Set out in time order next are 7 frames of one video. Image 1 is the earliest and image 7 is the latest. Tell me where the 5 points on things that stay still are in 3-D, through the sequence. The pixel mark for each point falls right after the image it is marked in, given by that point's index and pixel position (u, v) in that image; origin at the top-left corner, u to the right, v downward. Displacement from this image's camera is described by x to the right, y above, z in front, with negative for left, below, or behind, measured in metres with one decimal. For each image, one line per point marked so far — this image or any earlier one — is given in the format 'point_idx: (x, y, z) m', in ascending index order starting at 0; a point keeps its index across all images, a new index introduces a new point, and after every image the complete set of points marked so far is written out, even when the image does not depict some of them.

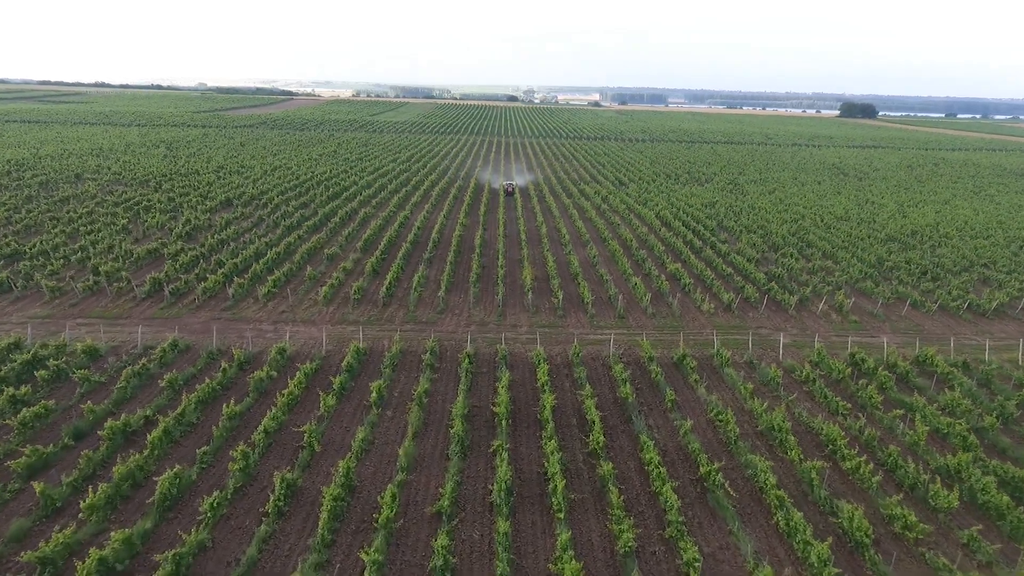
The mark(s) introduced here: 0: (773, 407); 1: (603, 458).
0: (+33.6, -15.4, +19.3) m
1: (+9.9, -18.5, +16.2) m
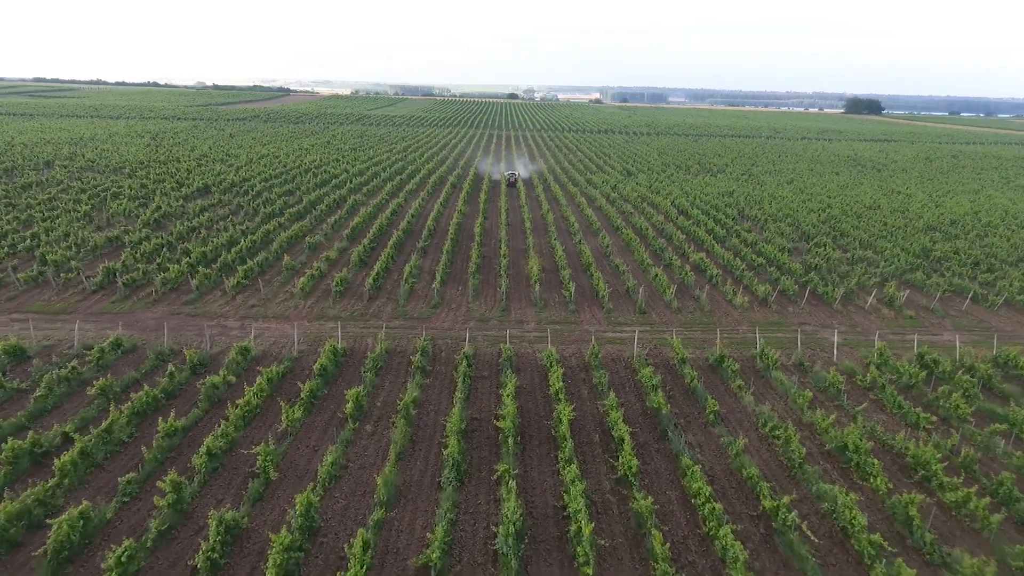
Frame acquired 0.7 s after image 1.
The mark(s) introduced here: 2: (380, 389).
0: (+34.4, -13.9, +15.8) m
1: (+10.7, -17.0, +12.8) m
2: (-14.8, -11.4, +16.8) m
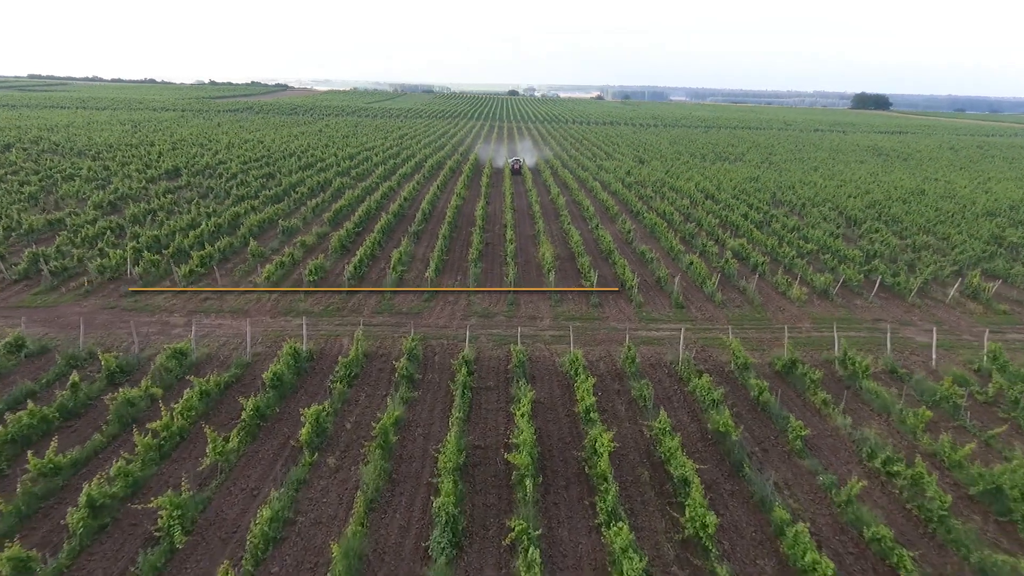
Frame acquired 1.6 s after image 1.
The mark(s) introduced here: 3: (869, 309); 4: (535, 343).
0: (+35.6, -12.5, +11.7) m
1: (+11.9, -15.6, +8.7) m
2: (-13.6, -10.0, +12.7) m
3: (+46.3, -2.7, +19.3) m
4: (+2.5, -6.0, +16.4) m
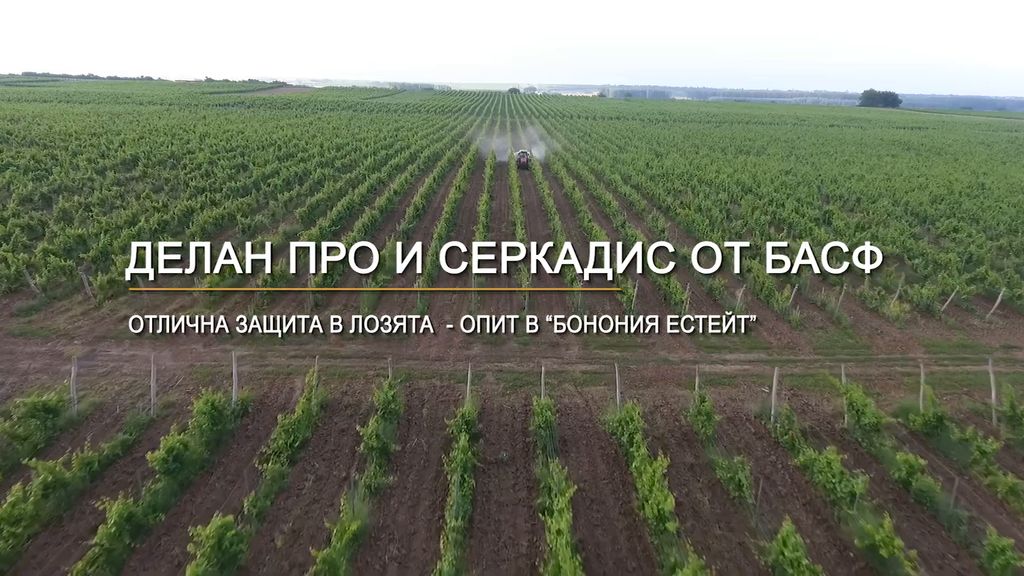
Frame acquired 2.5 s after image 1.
0: (+37.1, -14.2, +7.1) m
1: (+13.4, -17.3, +4.1) m
2: (-12.2, -11.6, +8.2) m
3: (+47.7, -4.3, +14.8) m
4: (+3.9, -7.6, +11.9) m
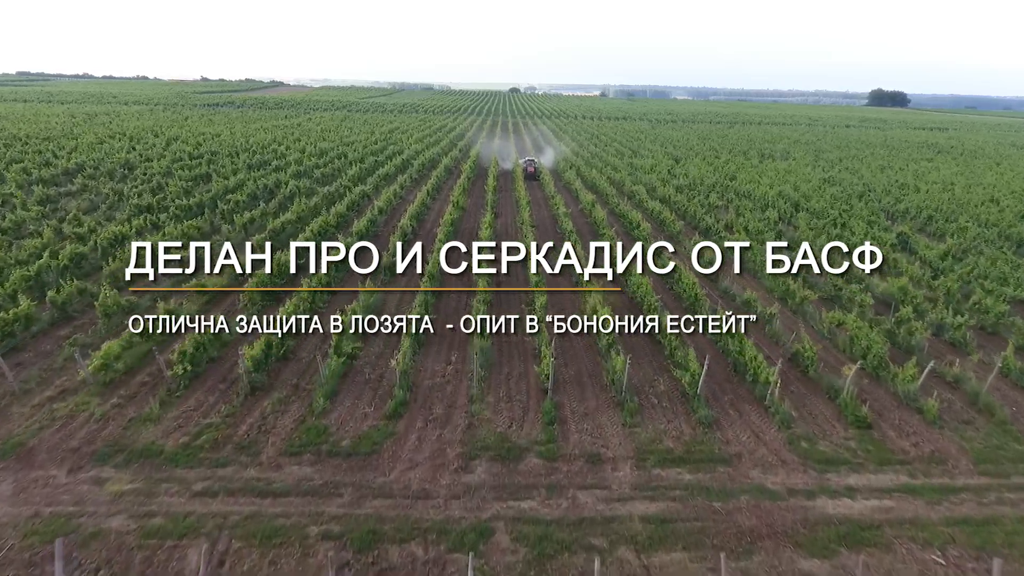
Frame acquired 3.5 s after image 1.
0: (+38.4, -19.7, +2.7) m
1: (+14.6, -22.8, -0.3) m
2: (-10.9, -17.2, +3.8) m
3: (+49.0, -9.8, +10.4) m
4: (+5.2, -13.2, +7.4) m
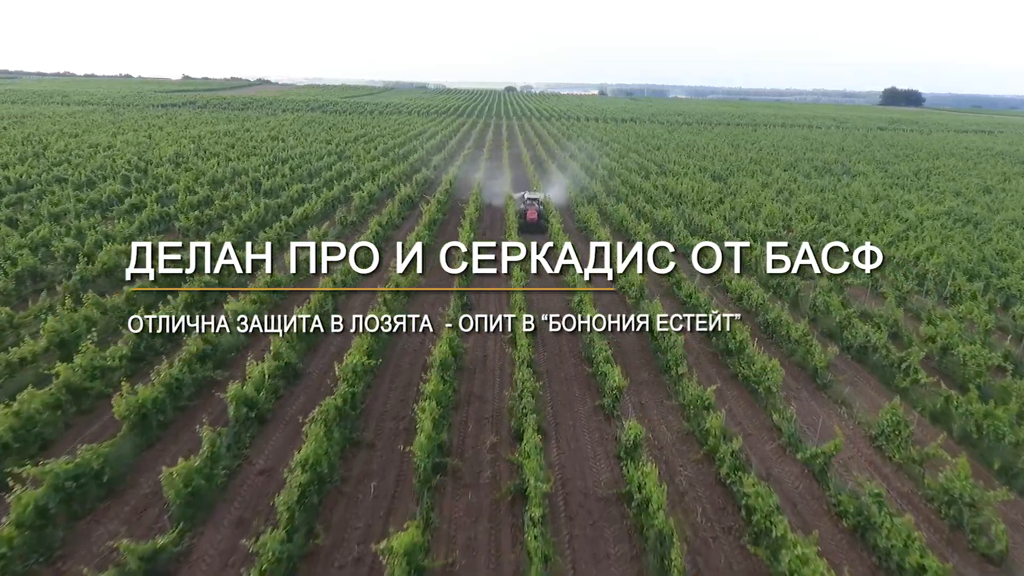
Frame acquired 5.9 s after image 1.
0: (+37.3, -33.2, -7.8) m
1: (+13.6, -36.5, -10.9) m
2: (-12.0, -30.9, -6.9) m
3: (+47.9, -23.3, -0.1) m
4: (+4.1, -26.9, -3.2) m
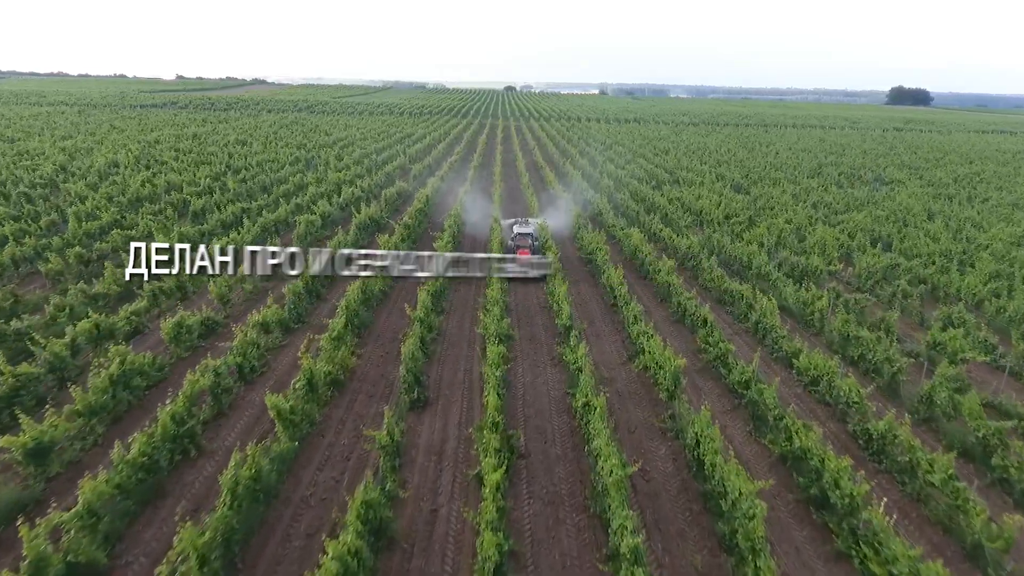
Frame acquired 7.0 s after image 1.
0: (+35.7, -38.7, -12.2) m
1: (+12.0, -41.9, -15.3) m
2: (-13.6, -36.5, -11.3) m
3: (+46.2, -28.7, -4.6) m
4: (+2.4, -32.3, -7.6) m
